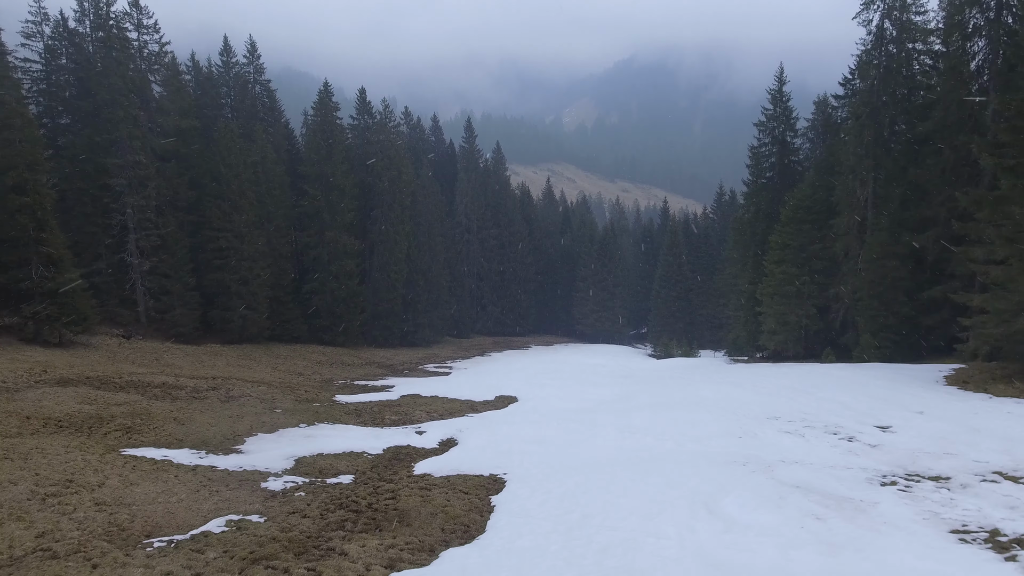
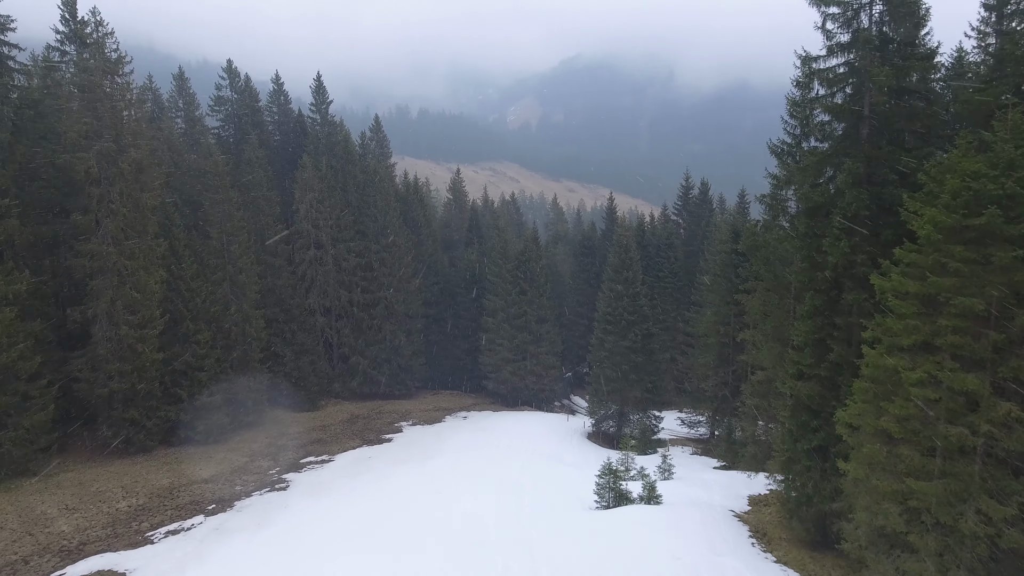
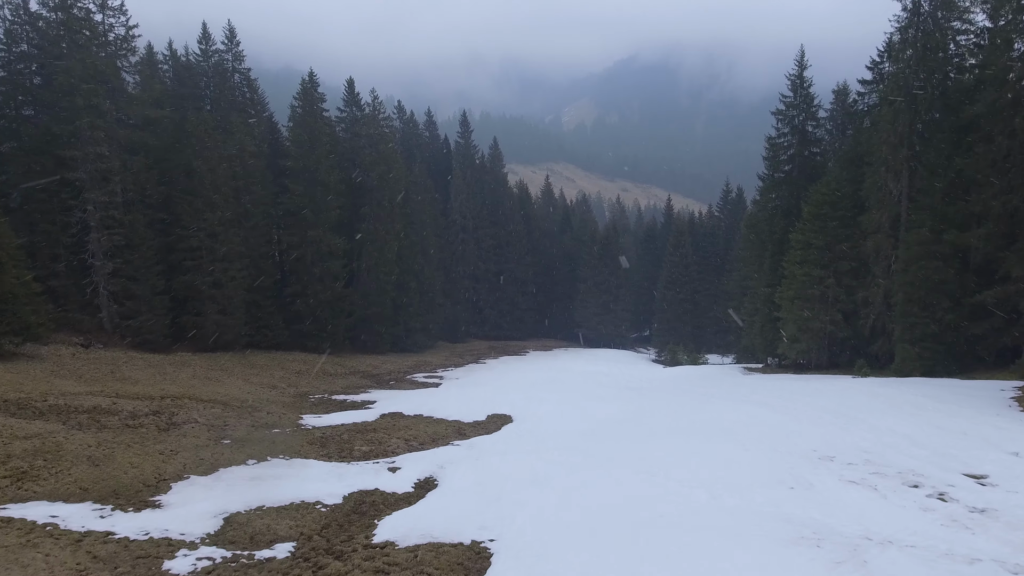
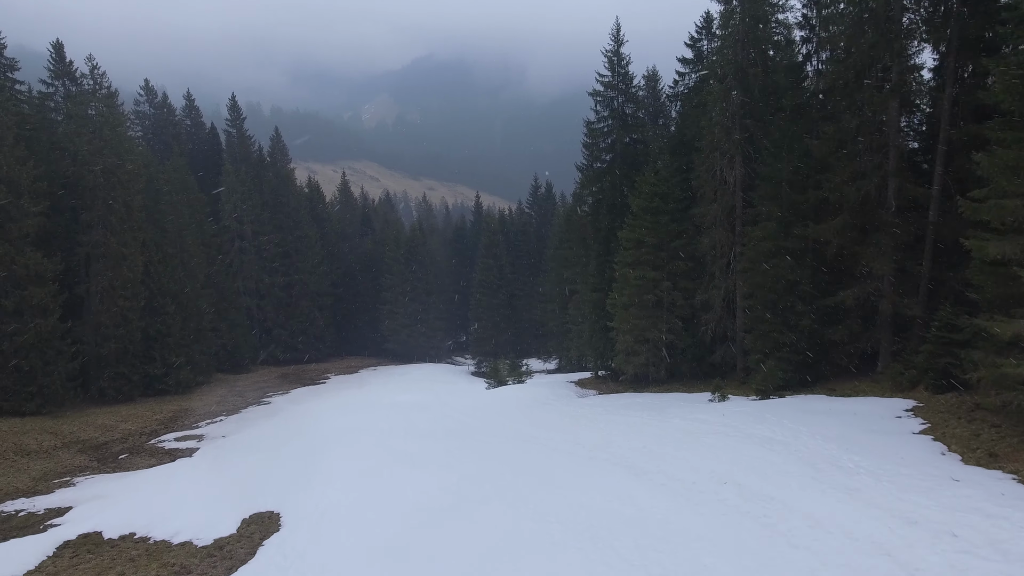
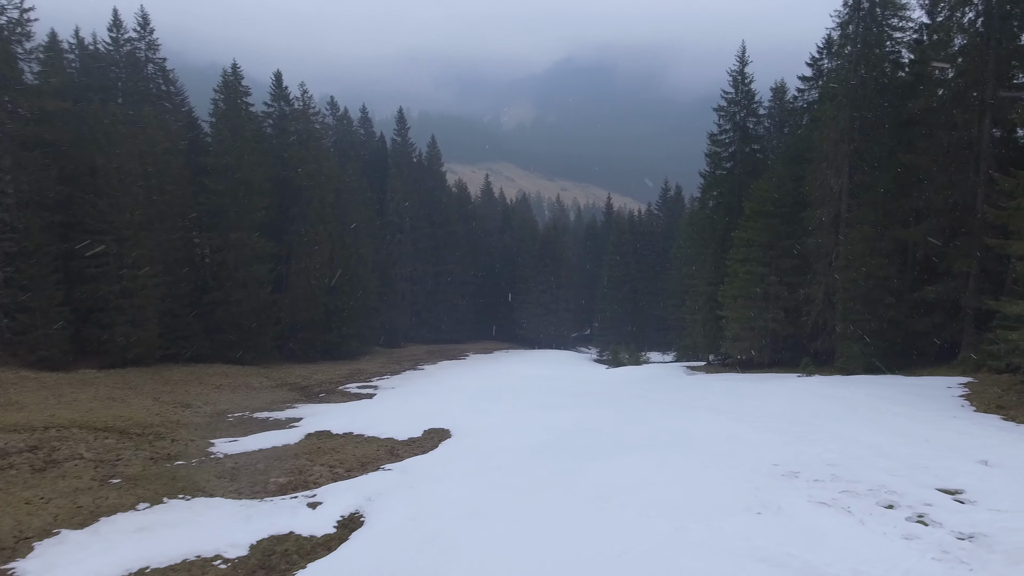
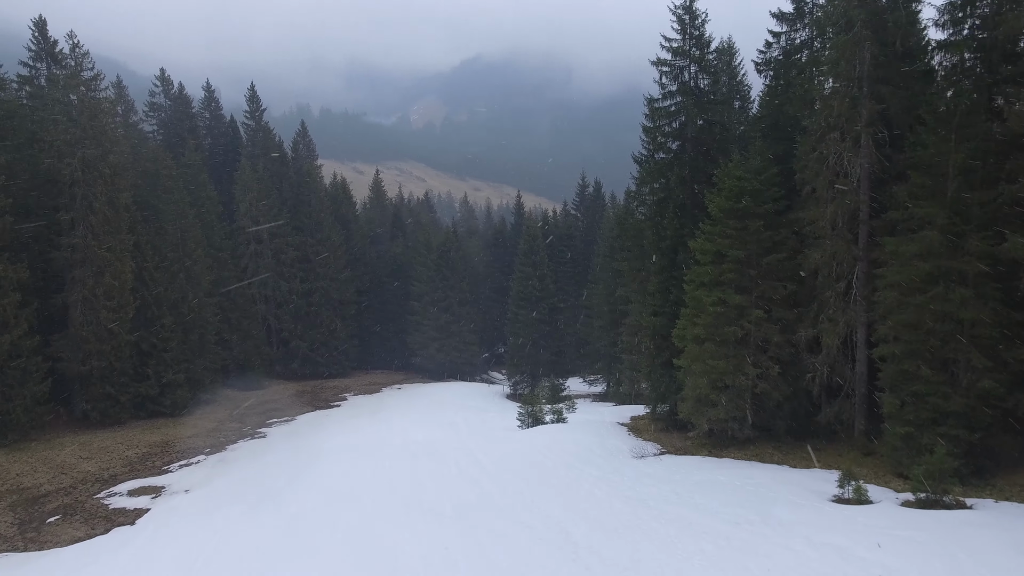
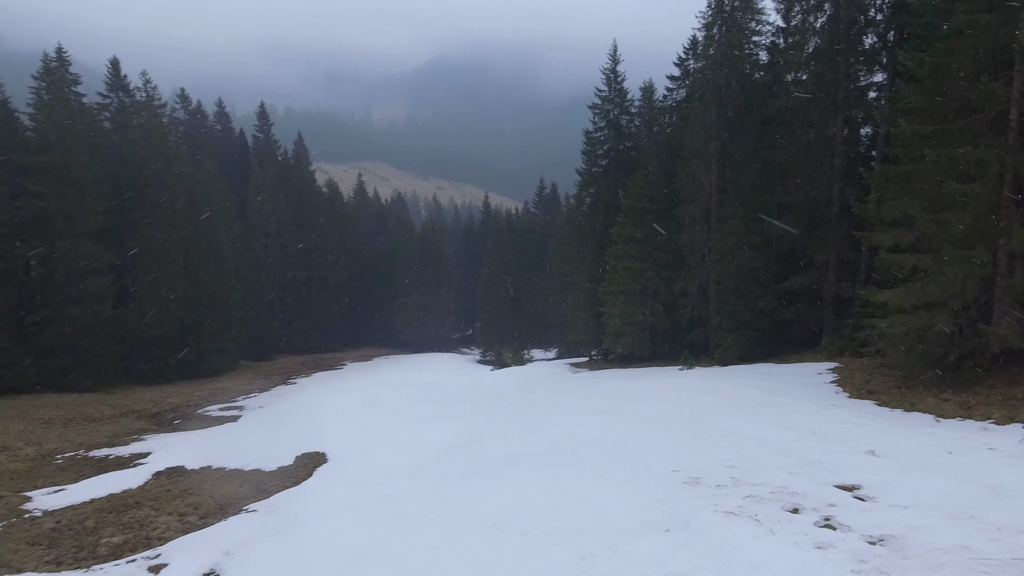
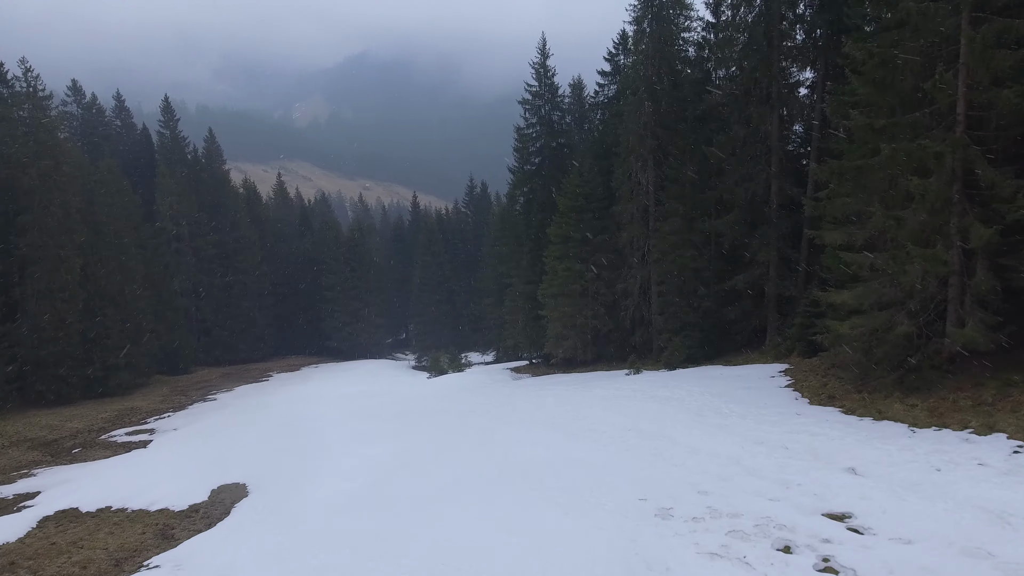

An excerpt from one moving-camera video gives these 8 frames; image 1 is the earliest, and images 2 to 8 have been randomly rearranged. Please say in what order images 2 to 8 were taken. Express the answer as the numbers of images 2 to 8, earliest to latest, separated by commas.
3, 5, 7, 8, 4, 6, 2
